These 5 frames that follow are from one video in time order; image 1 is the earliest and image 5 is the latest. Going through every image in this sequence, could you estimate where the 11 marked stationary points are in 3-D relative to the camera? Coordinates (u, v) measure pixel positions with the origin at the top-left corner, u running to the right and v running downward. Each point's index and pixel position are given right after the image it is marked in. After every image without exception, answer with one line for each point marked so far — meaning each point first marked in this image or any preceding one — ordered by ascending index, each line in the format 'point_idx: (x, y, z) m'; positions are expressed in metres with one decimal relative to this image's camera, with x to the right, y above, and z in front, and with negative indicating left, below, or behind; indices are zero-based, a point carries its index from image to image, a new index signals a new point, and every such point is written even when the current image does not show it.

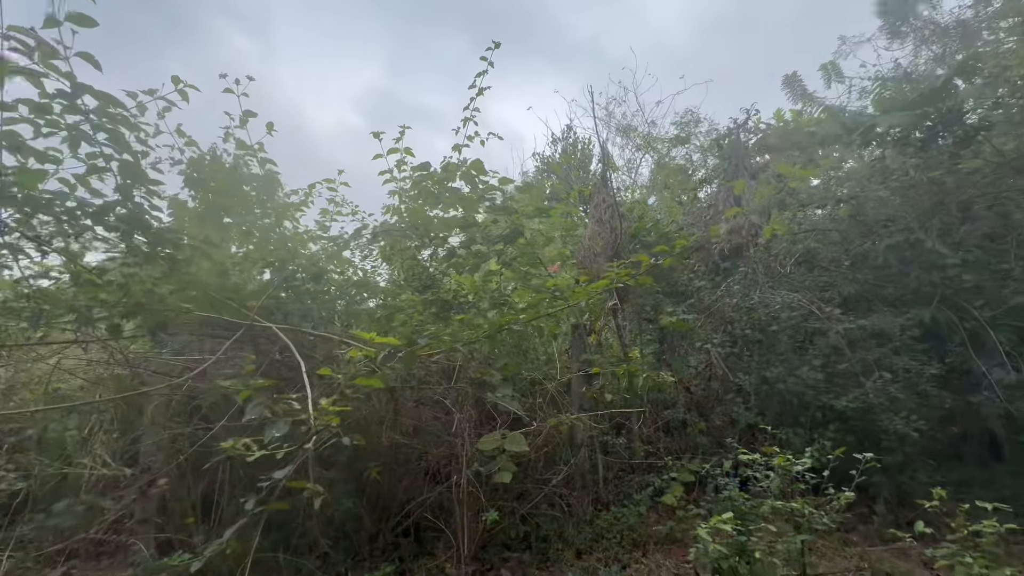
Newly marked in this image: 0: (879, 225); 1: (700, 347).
0: (+4.0, +0.7, +4.9) m
1: (+1.9, -0.6, +4.6) m
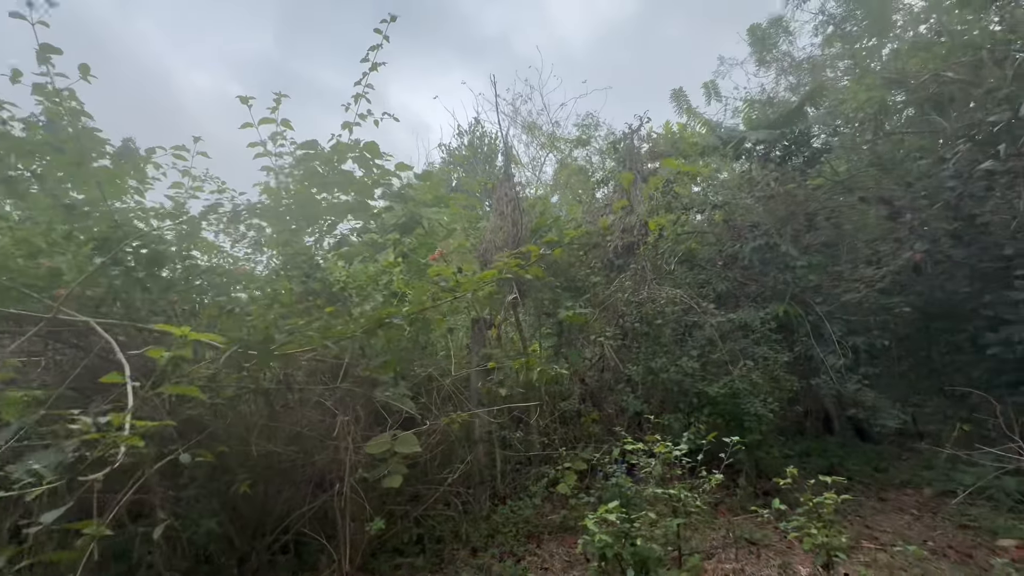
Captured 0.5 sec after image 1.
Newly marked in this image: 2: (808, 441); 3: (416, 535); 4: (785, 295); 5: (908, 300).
0: (+2.9, +0.7, +5.5) m
1: (+0.9, -0.6, +4.8) m
2: (+3.6, -1.8, +5.4) m
3: (-0.9, -2.2, +4.0) m
4: (+3.2, -0.1, +5.2) m
5: (+4.3, -0.1, +4.9) m
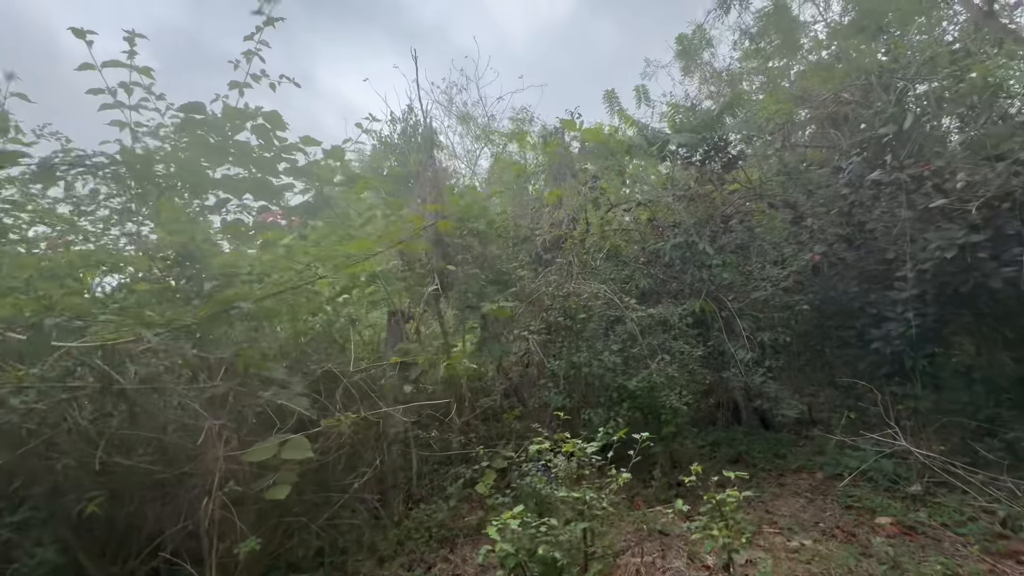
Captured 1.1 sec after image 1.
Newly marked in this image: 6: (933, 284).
0: (+2.0, +0.8, +5.7) m
1: (+0.1, -0.5, +4.7) m
2: (+2.6, -1.8, +5.7) m
3: (-1.6, -2.1, +3.6) m
4: (+2.3, -0.1, +5.5) m
5: (+3.5, -0.1, +5.3) m
6: (+4.2, 0.0, +4.5) m
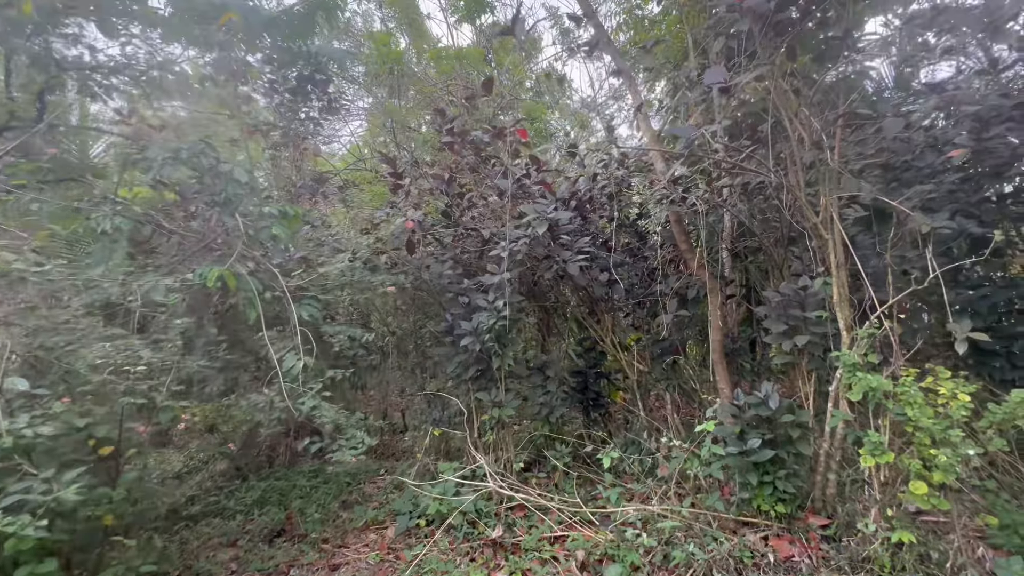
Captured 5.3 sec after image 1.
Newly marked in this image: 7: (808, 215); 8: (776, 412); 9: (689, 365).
0: (-2.3, +1.0, +3.3) m
1: (-3.1, -0.1, +1.2) m
2: (-2.0, -1.6, +3.6) m
3: (-3.6, -1.6, -0.8) m
4: (-2.0, +0.2, +3.3) m
5: (-1.0, +0.1, +4.0) m
6: (+0.1, +0.2, +3.9) m
7: (+2.0, +0.5, +3.0) m
8: (+1.6, -0.8, +2.7) m
9: (+1.7, -0.7, +4.2) m
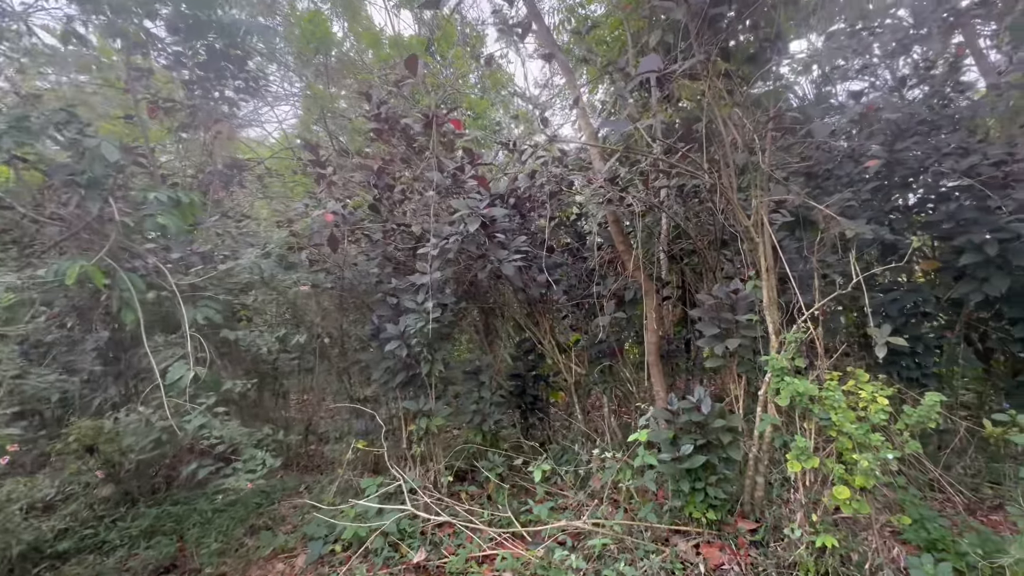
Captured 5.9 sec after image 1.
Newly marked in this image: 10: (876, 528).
0: (-2.8, +1.0, +2.8) m
1: (-3.3, -0.1, +0.6) m
2: (-2.5, -1.6, +3.2) m
3: (-3.5, -1.6, -1.4) m
4: (-2.4, +0.2, +2.8) m
5: (-1.6, +0.1, +3.6) m
6: (-0.5, +0.1, +3.7) m
7: (+1.5, +0.5, +3.0) m
8: (+1.2, -0.8, +2.7) m
9: (+1.1, -0.7, +4.2) m
10: (+1.9, -1.2, +2.3) m
